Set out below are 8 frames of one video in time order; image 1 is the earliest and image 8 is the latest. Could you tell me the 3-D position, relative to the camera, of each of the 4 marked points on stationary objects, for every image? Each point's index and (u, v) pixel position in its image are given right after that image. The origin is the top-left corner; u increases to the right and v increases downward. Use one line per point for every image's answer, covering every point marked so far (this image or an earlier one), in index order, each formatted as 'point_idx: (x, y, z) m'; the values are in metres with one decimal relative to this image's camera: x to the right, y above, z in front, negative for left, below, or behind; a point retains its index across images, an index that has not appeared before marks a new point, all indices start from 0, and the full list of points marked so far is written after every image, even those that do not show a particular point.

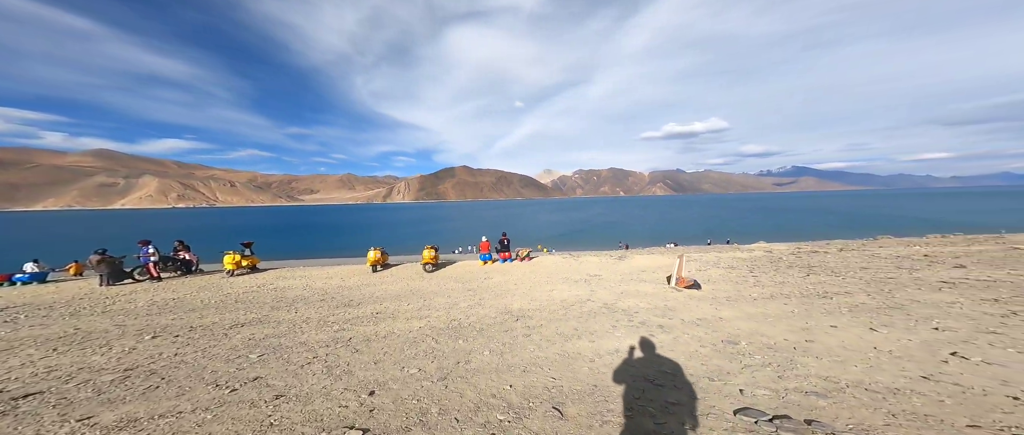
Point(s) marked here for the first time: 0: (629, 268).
0: (+7.2, -3.2, +17.7) m
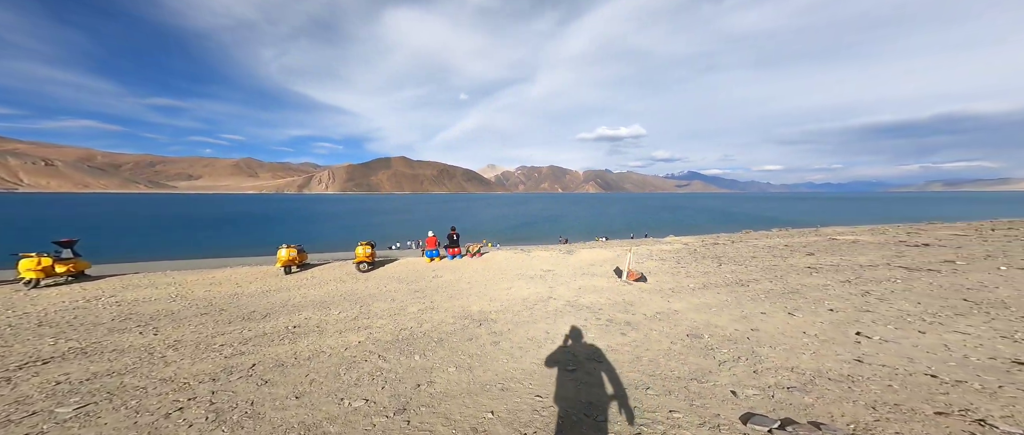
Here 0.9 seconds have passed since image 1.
0: (+3.9, -2.9, +18.3) m
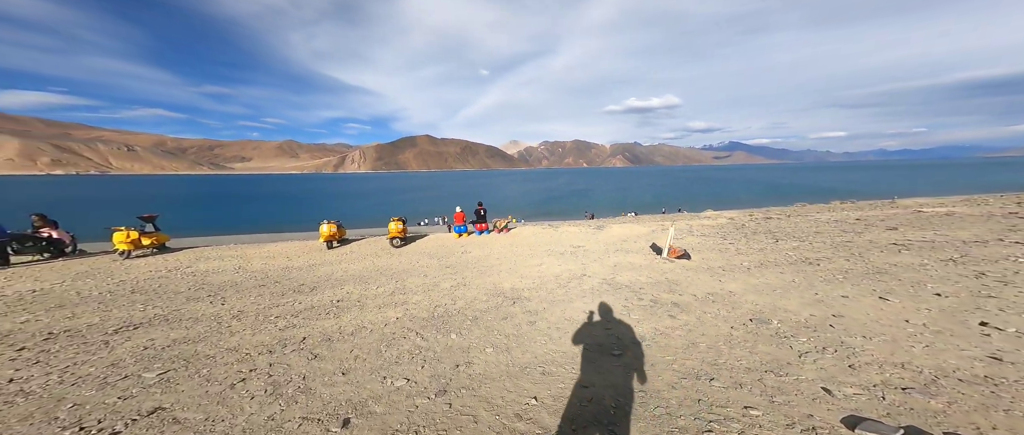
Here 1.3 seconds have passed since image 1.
0: (+5.8, -1.4, +17.6) m
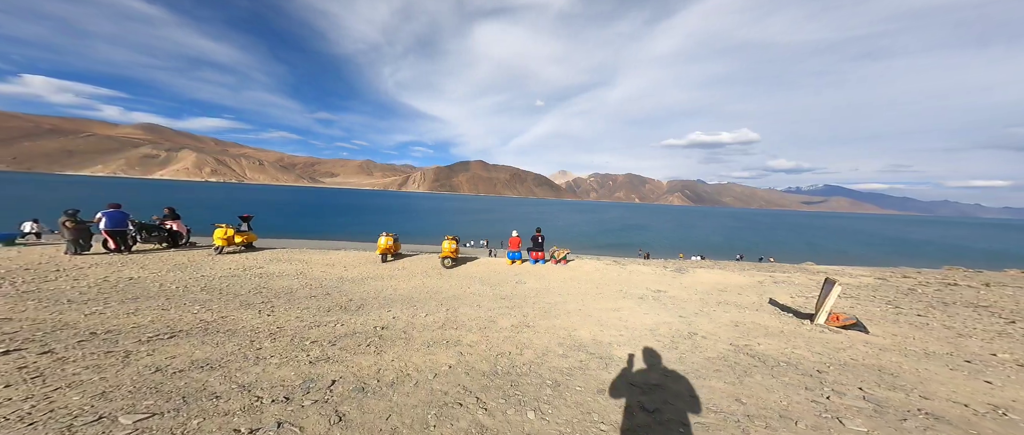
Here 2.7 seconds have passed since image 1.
0: (+9.1, -3.4, +14.2) m
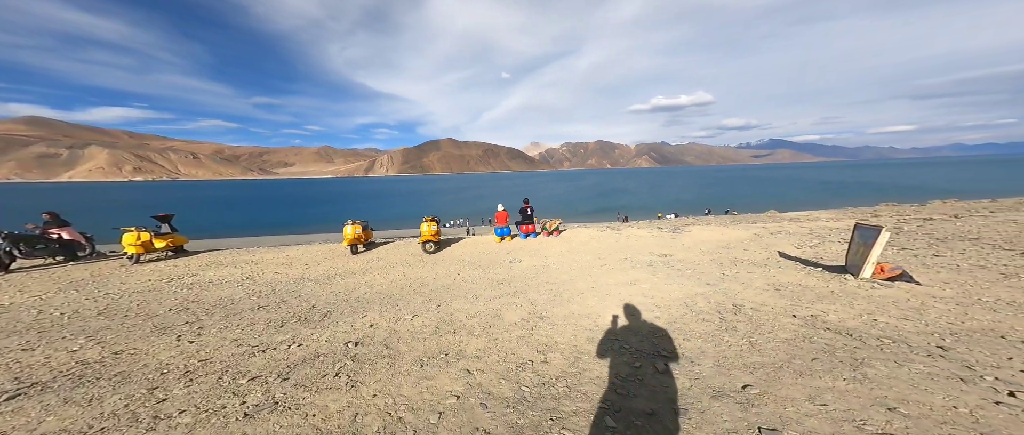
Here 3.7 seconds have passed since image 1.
0: (+8.7, -1.4, +13.4) m
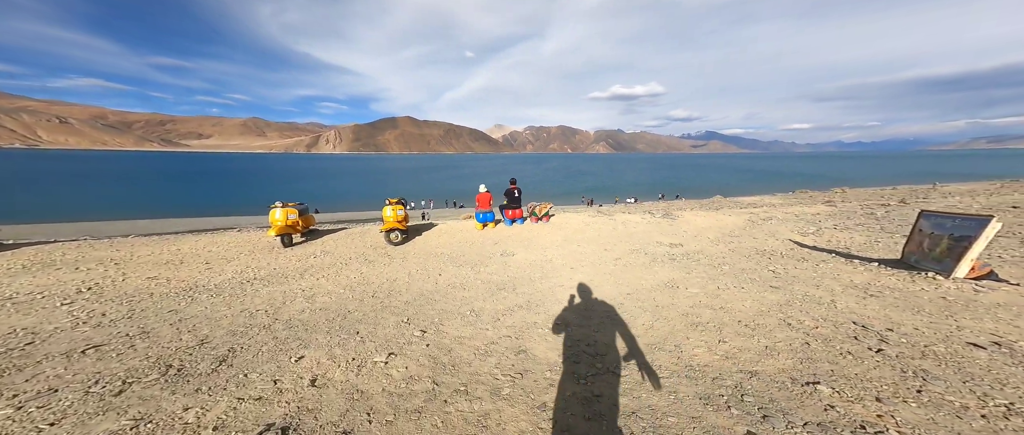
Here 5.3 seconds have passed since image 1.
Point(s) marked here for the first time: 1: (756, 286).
0: (+8.3, -0.7, +12.2) m
1: (+5.6, -1.5, +6.5) m
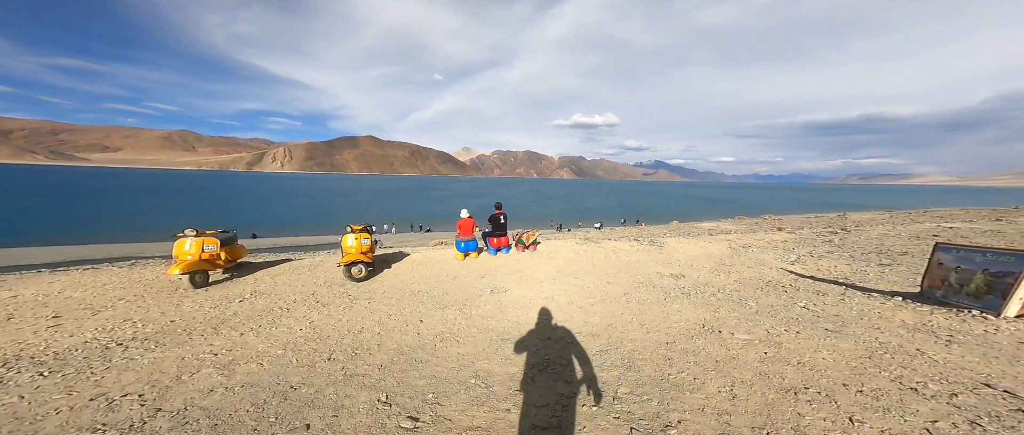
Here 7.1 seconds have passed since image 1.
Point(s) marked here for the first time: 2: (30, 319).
0: (+7.8, -1.9, +11.7) m
1: (+5.9, -2.2, +5.6) m
2: (-11.6, -2.2, +7.5) m
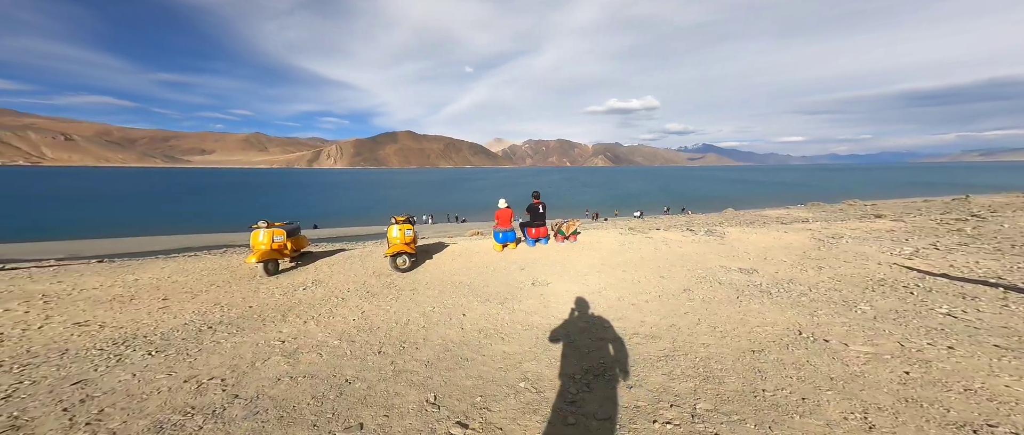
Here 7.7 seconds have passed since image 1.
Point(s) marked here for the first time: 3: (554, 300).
0: (+9.4, -1.4, +9.9) m
1: (+6.7, -1.9, +4.1) m
2: (-10.4, -2.0, +8.4) m
3: (+1.2, -2.1, +7.5) m
